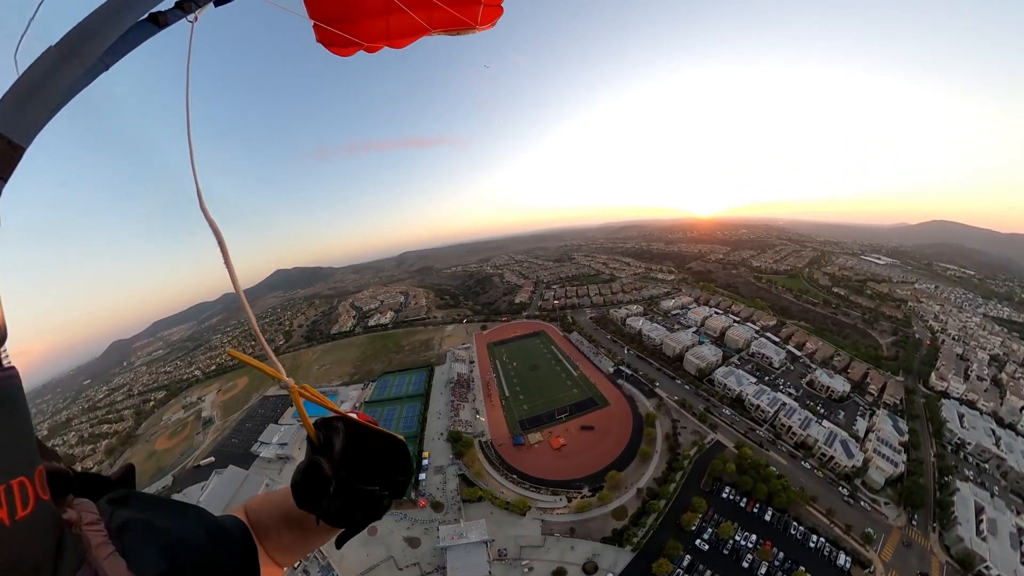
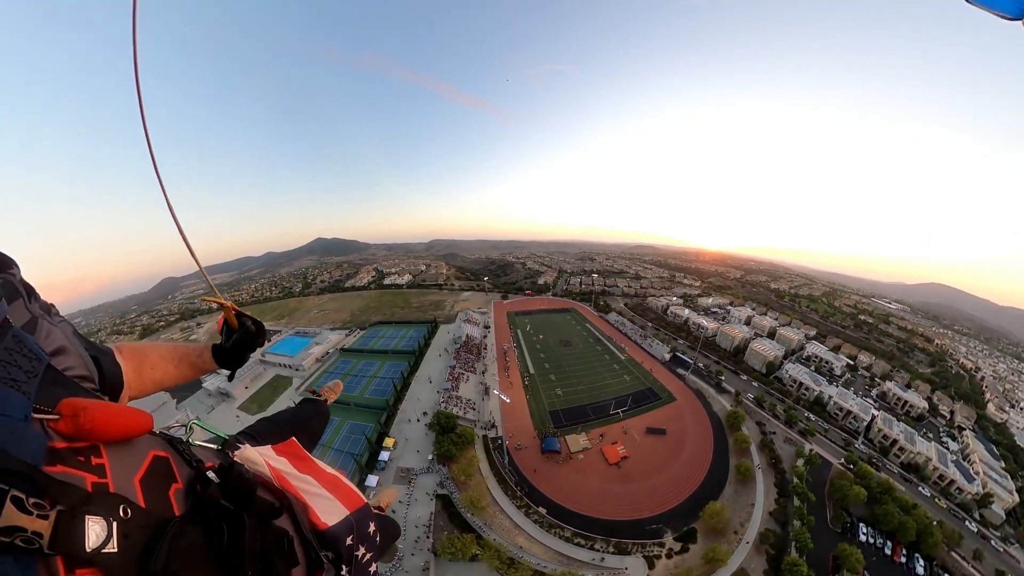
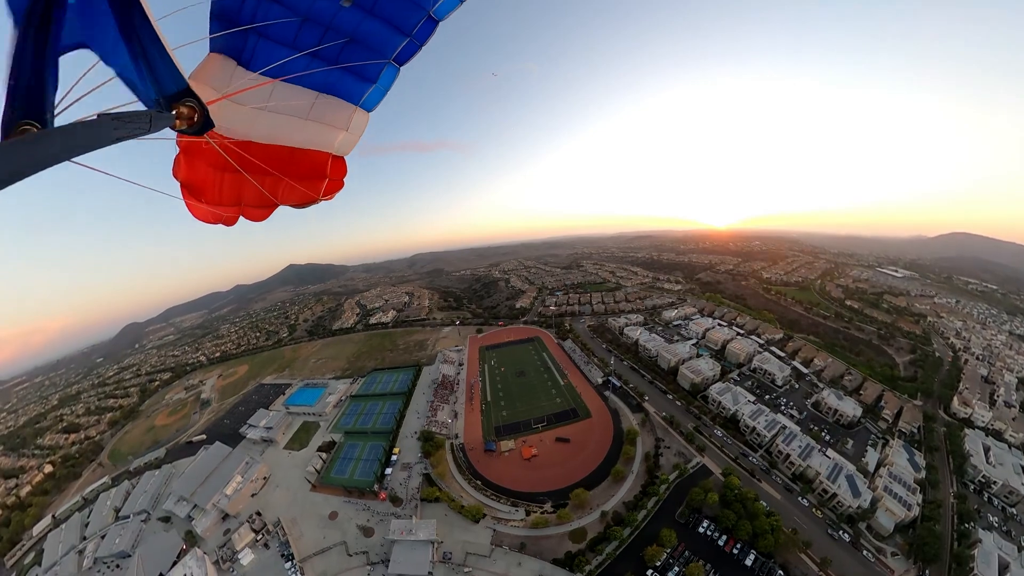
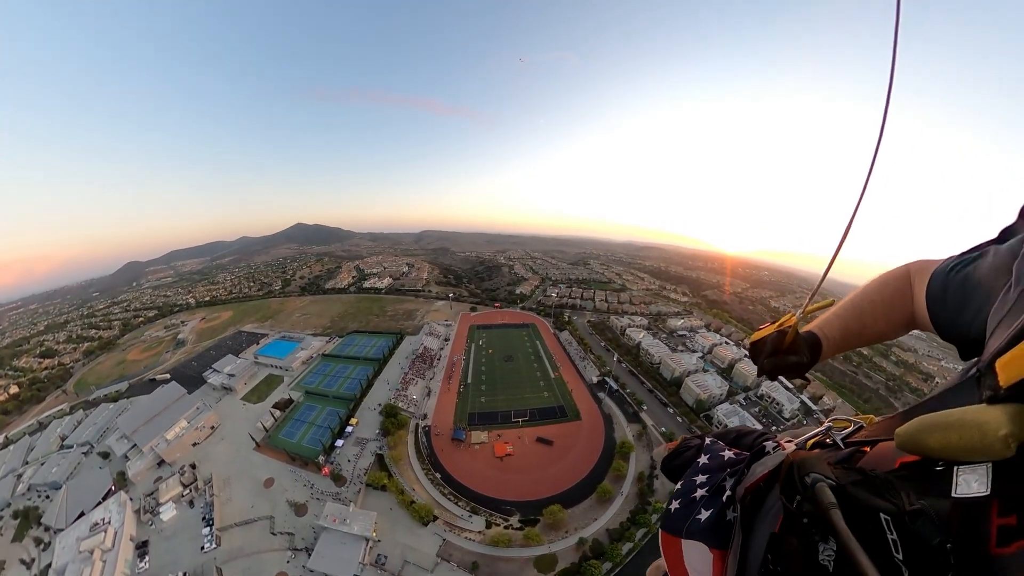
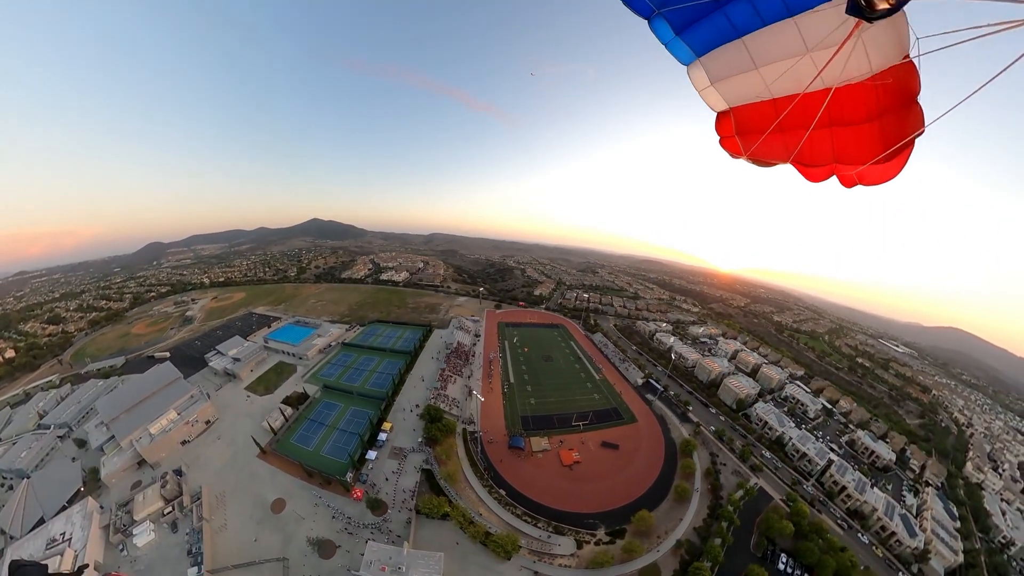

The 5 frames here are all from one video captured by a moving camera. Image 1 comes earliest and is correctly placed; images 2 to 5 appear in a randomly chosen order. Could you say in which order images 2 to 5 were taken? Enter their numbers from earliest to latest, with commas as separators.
3, 4, 5, 2
